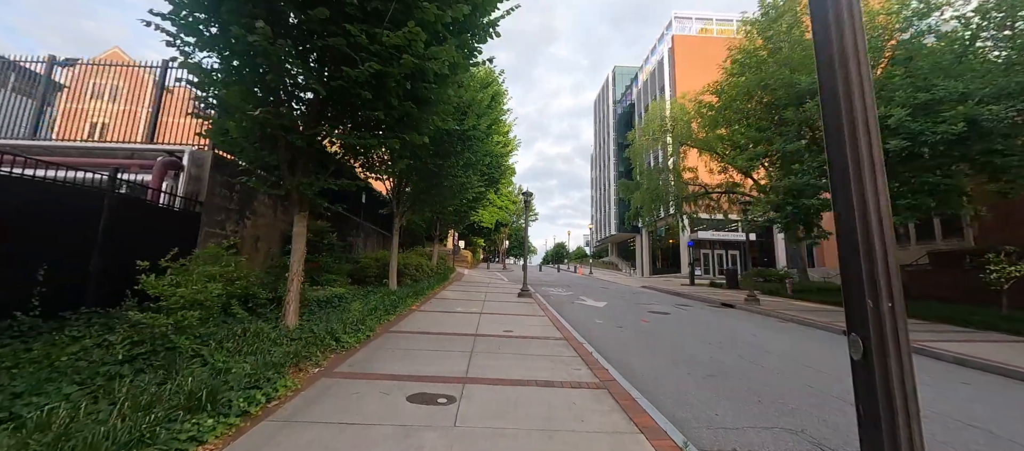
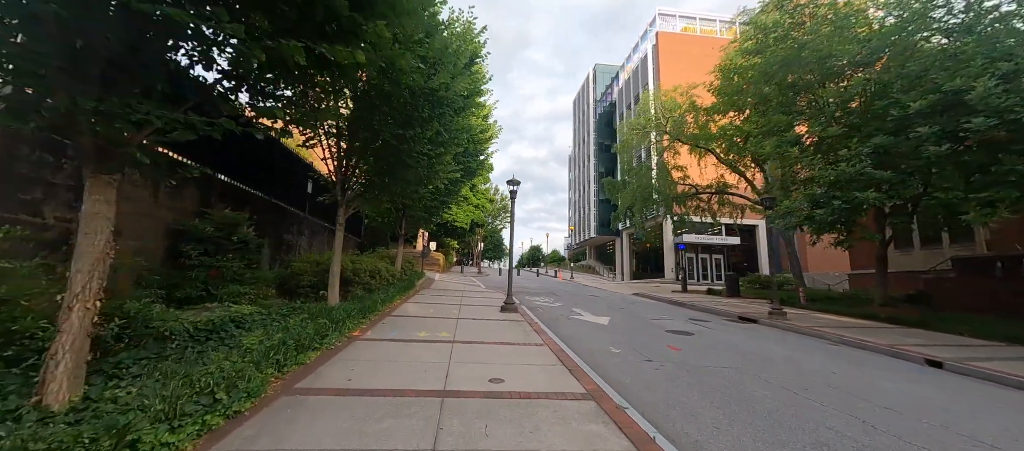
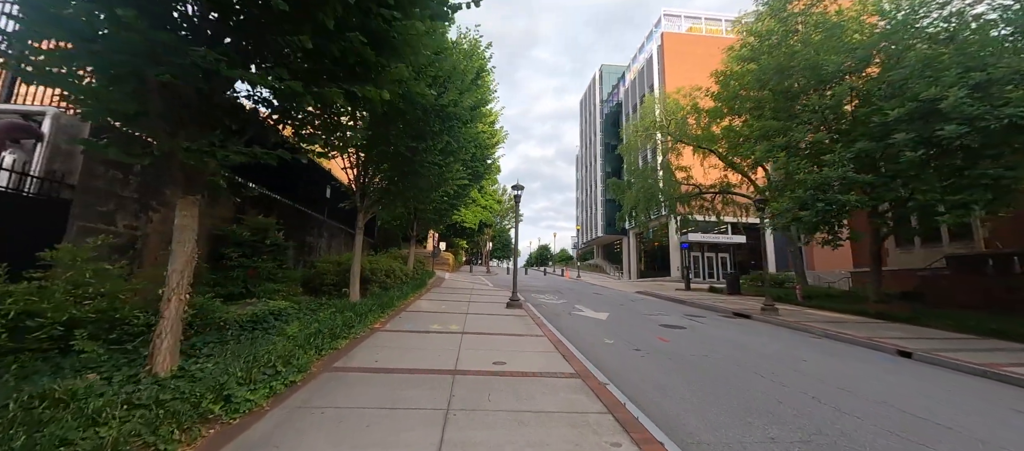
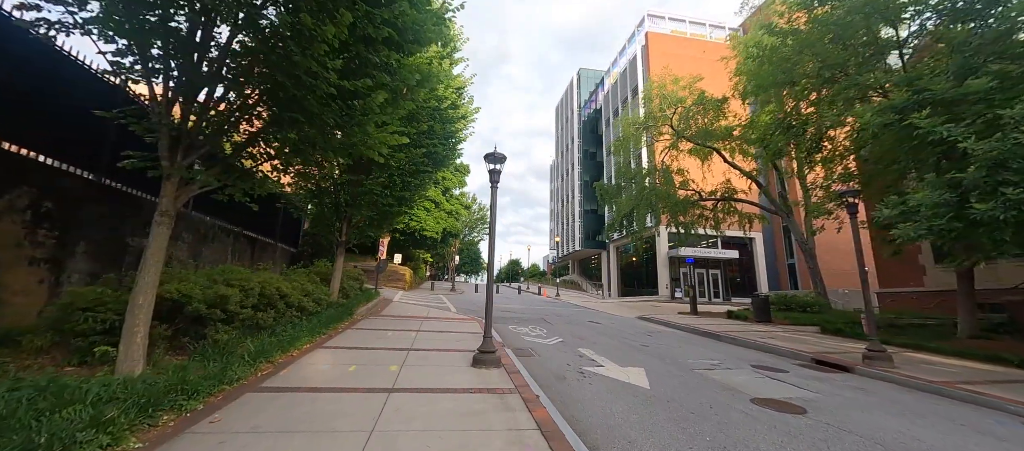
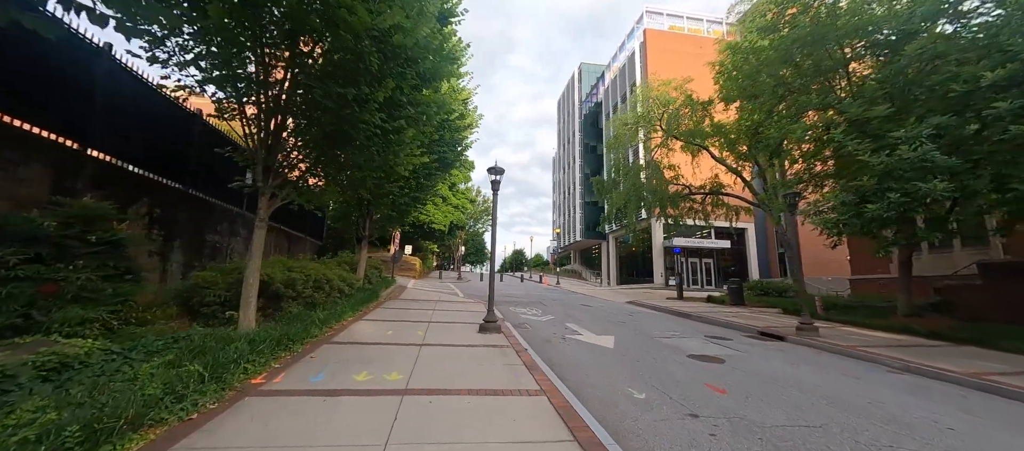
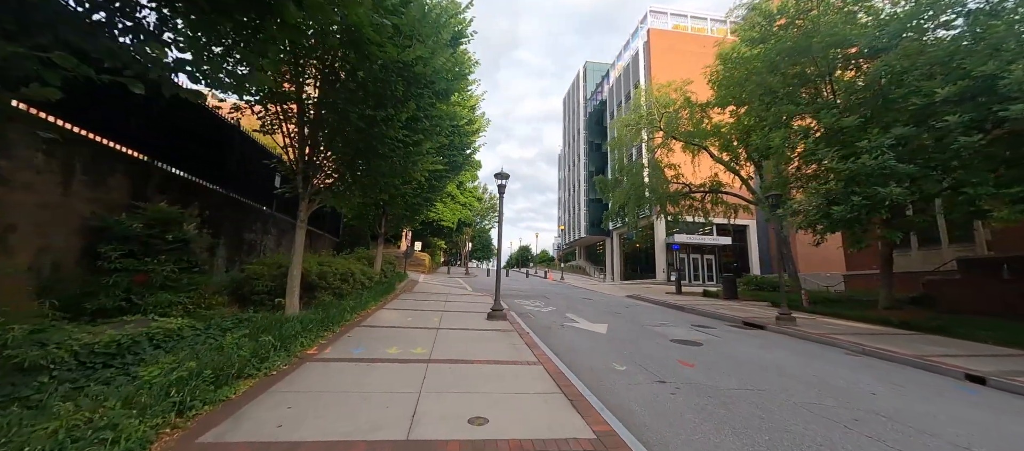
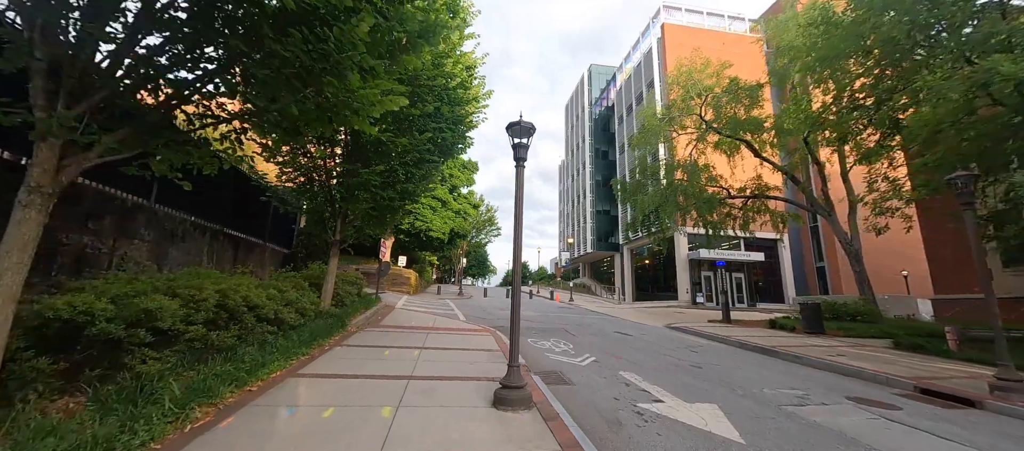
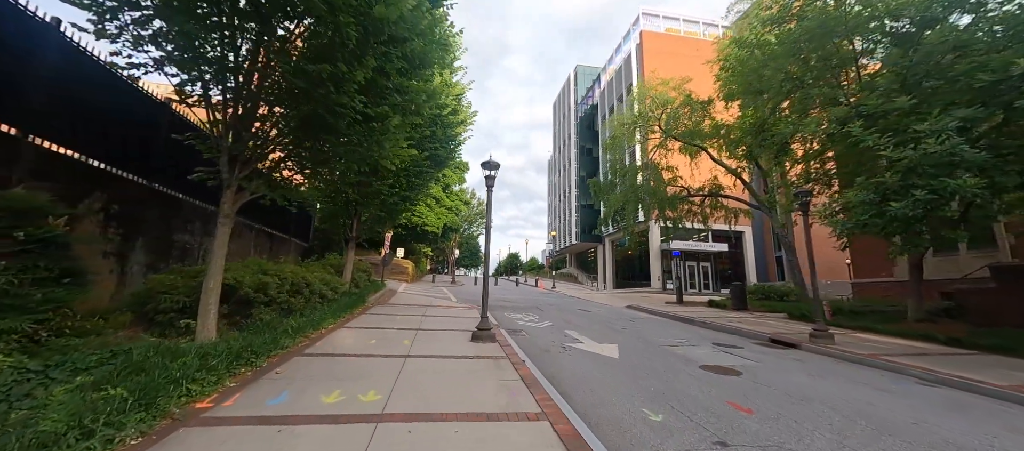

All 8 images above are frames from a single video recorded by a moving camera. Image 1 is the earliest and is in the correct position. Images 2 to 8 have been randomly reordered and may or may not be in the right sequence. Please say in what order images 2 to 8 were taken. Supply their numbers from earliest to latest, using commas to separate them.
3, 2, 6, 5, 8, 4, 7
